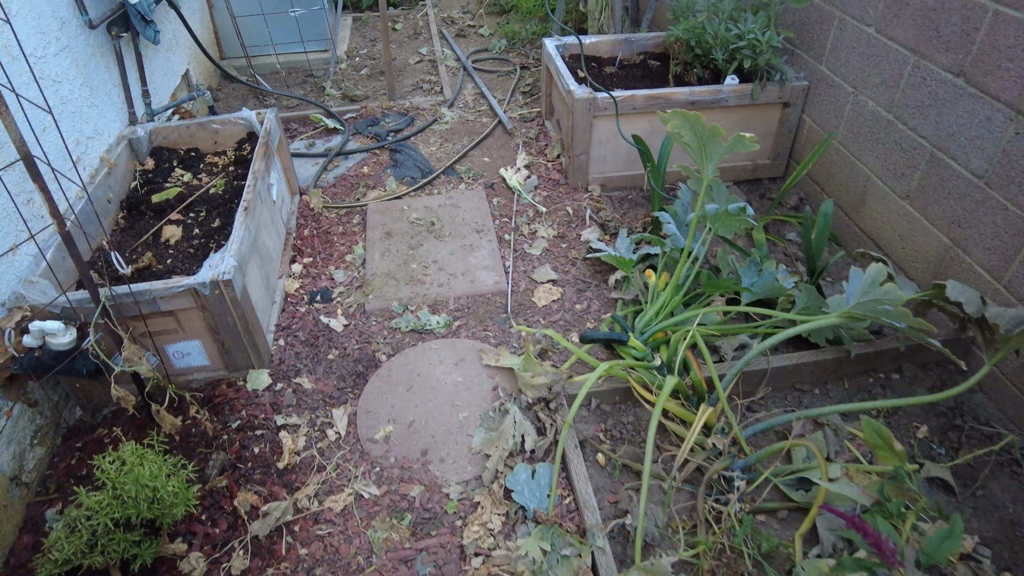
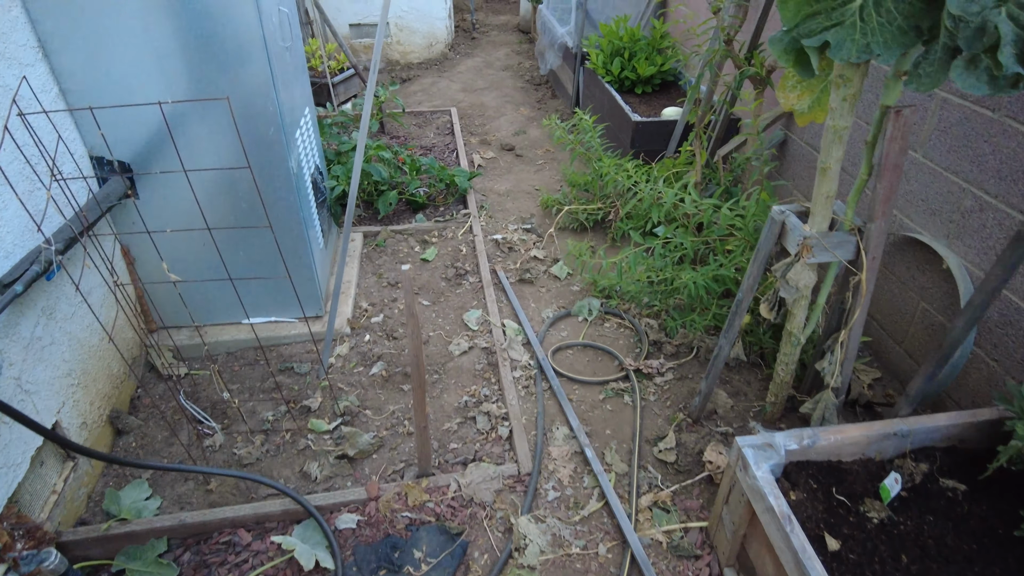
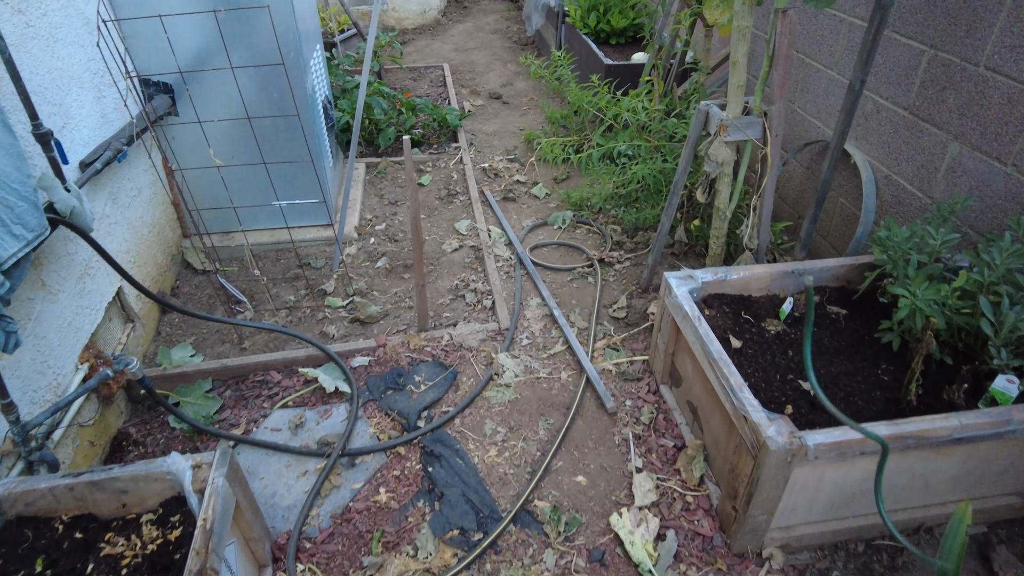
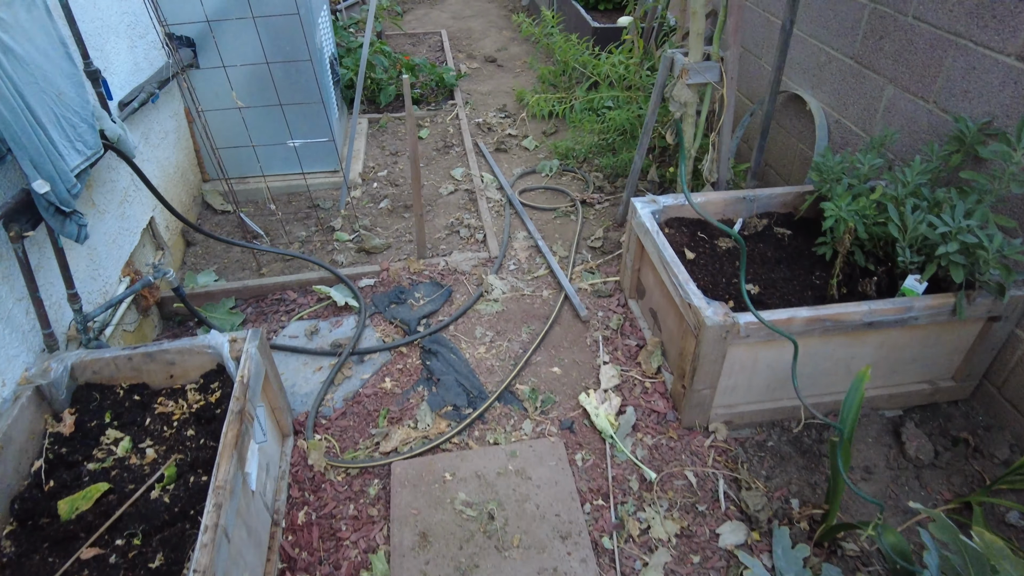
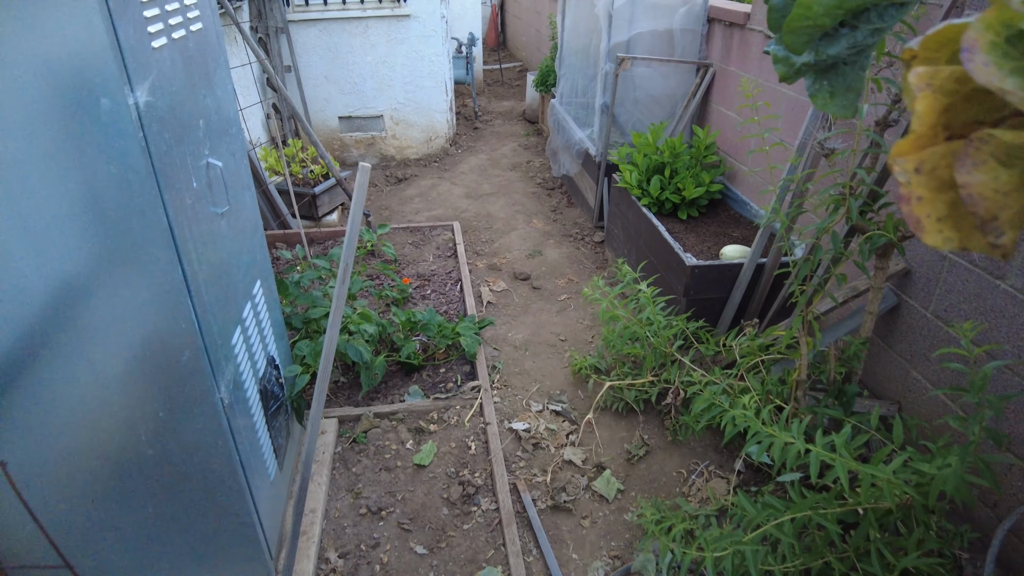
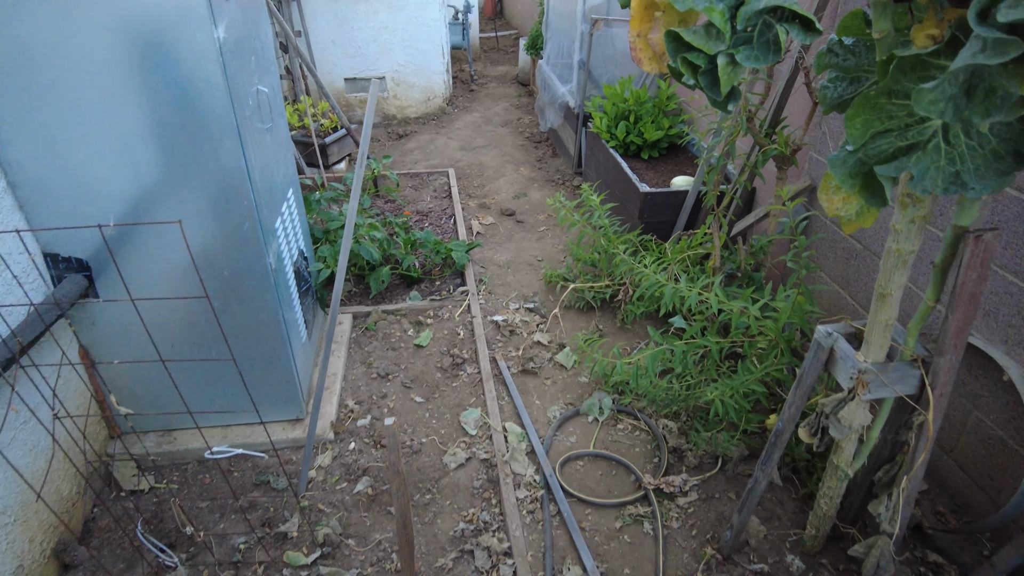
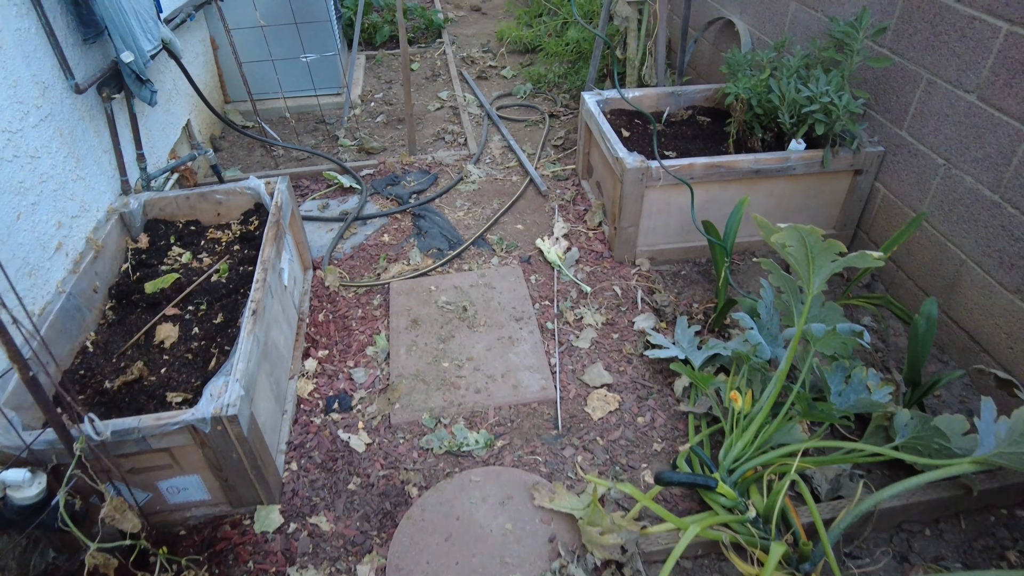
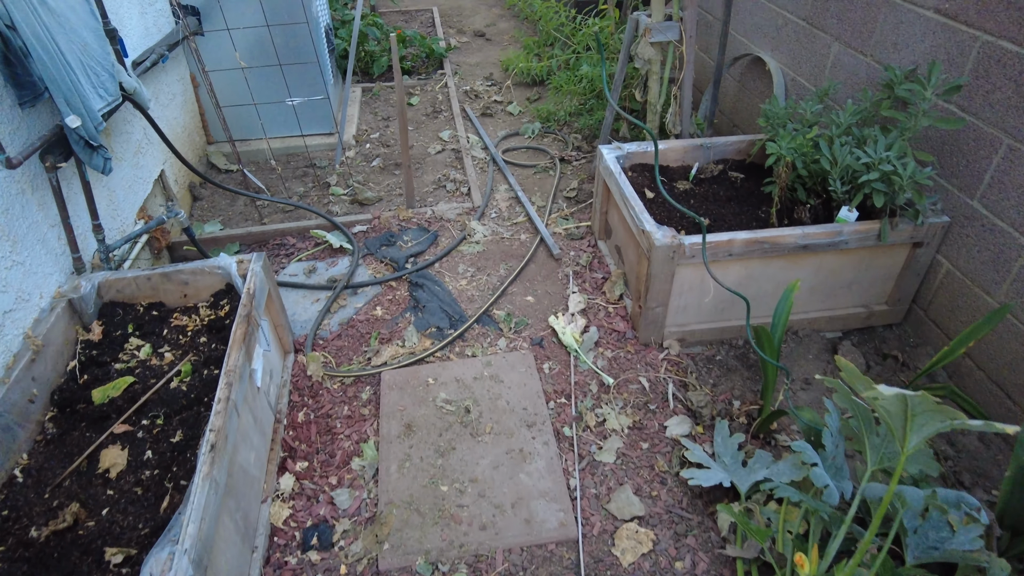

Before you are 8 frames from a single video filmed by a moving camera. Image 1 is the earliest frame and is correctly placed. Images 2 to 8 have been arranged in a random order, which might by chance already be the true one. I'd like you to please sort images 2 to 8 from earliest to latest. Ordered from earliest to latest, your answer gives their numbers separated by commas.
7, 8, 4, 3, 2, 6, 5
